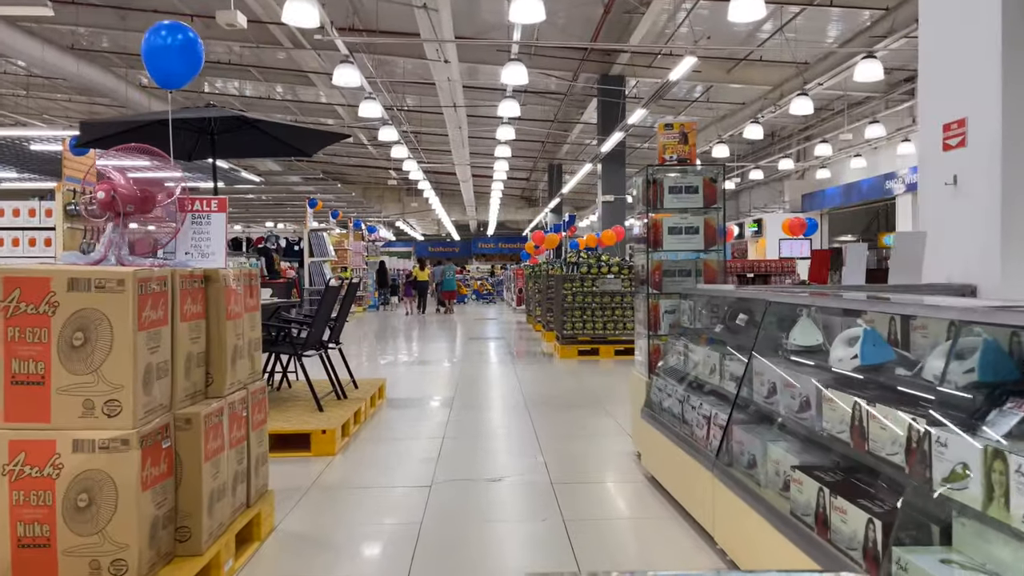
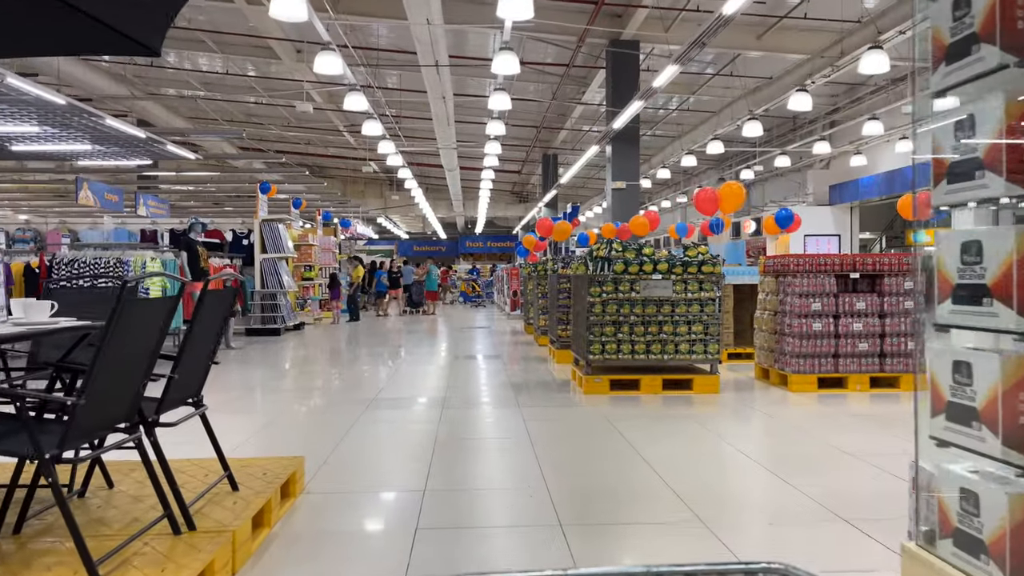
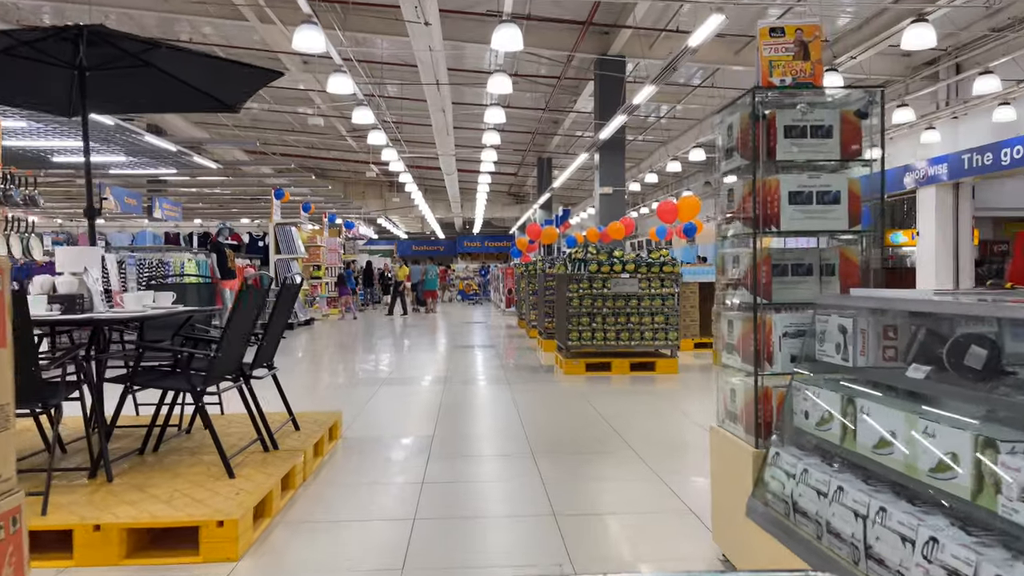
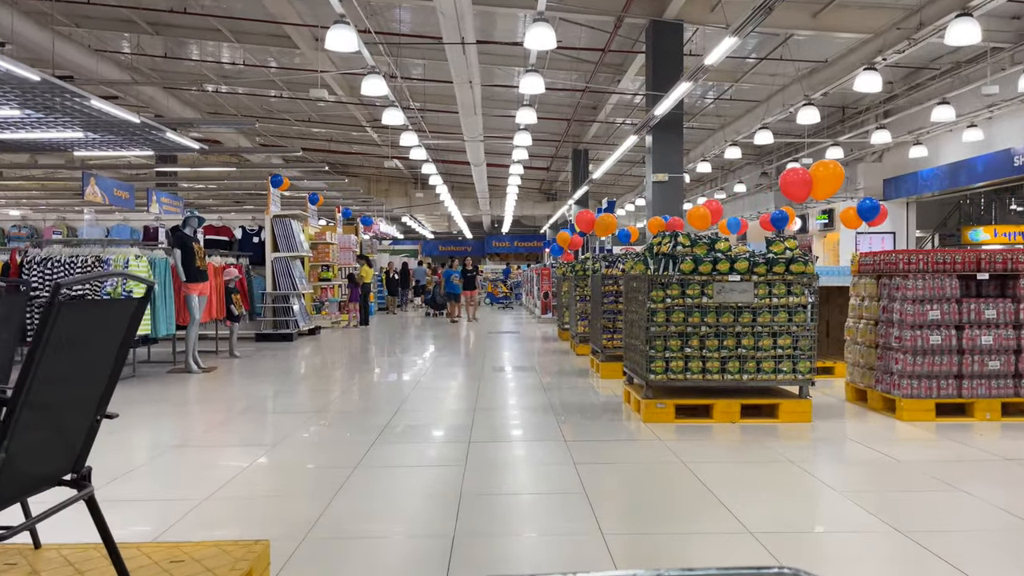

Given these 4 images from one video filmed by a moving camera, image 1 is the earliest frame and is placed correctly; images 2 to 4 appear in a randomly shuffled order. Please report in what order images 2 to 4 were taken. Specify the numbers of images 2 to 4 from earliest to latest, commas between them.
3, 2, 4
